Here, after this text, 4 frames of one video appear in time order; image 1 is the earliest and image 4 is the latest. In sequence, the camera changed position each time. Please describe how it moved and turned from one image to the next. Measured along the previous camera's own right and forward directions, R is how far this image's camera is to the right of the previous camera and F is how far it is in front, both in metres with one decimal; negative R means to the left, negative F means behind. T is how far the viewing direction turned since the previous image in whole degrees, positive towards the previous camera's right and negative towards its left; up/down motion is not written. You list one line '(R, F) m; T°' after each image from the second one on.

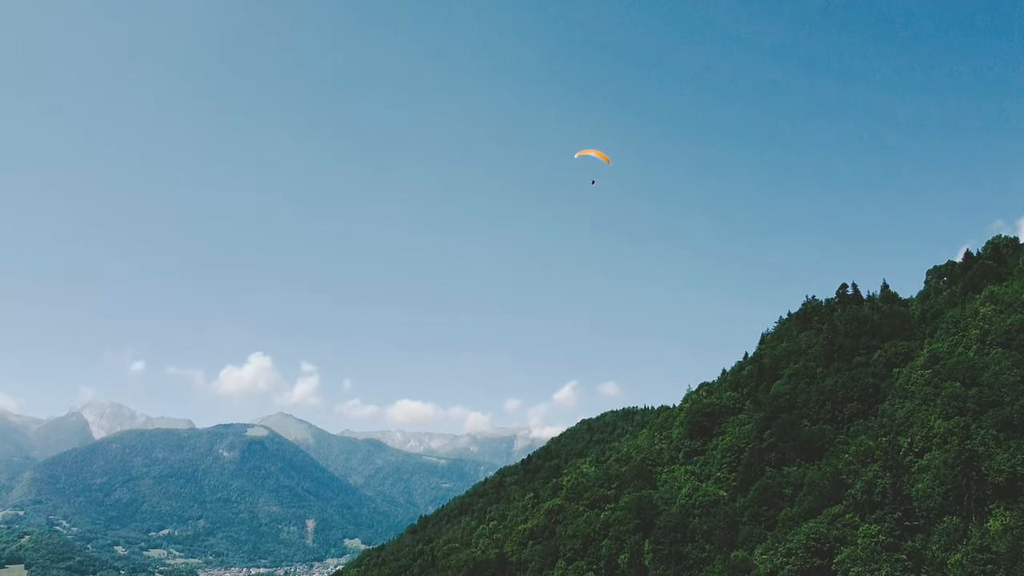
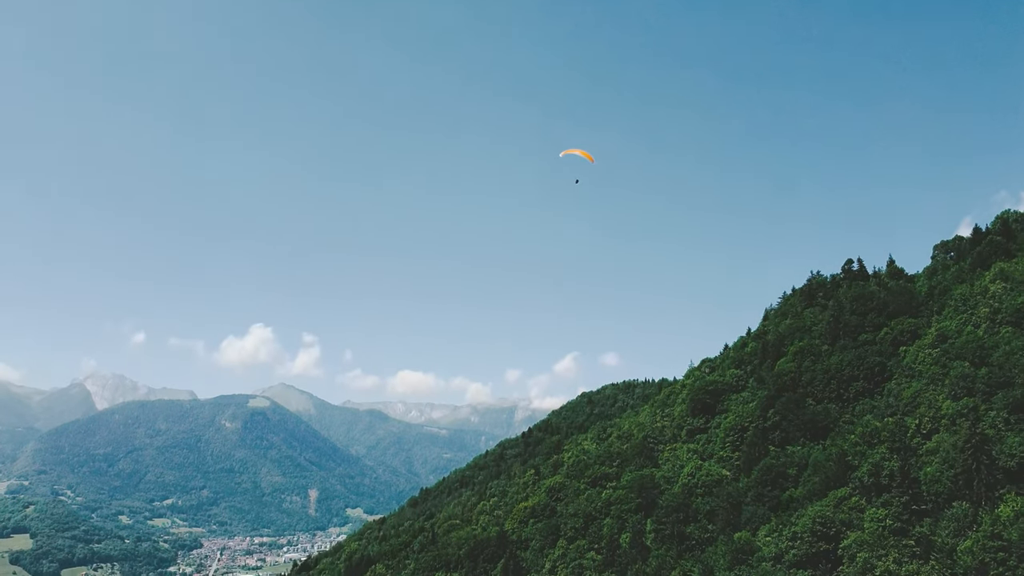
(-0.1, +1.6) m; 0°
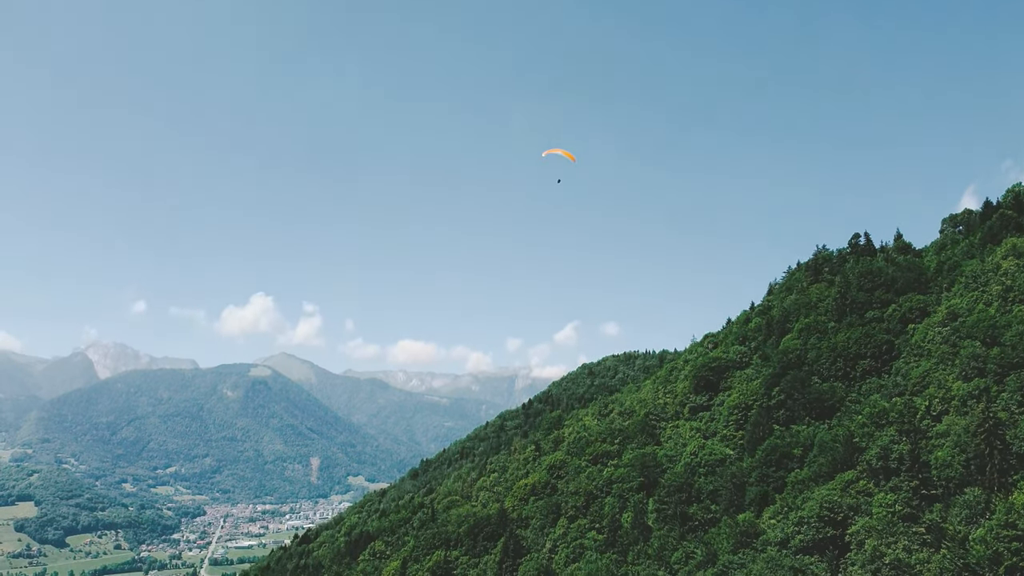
(-0.1, +1.8) m; 0°
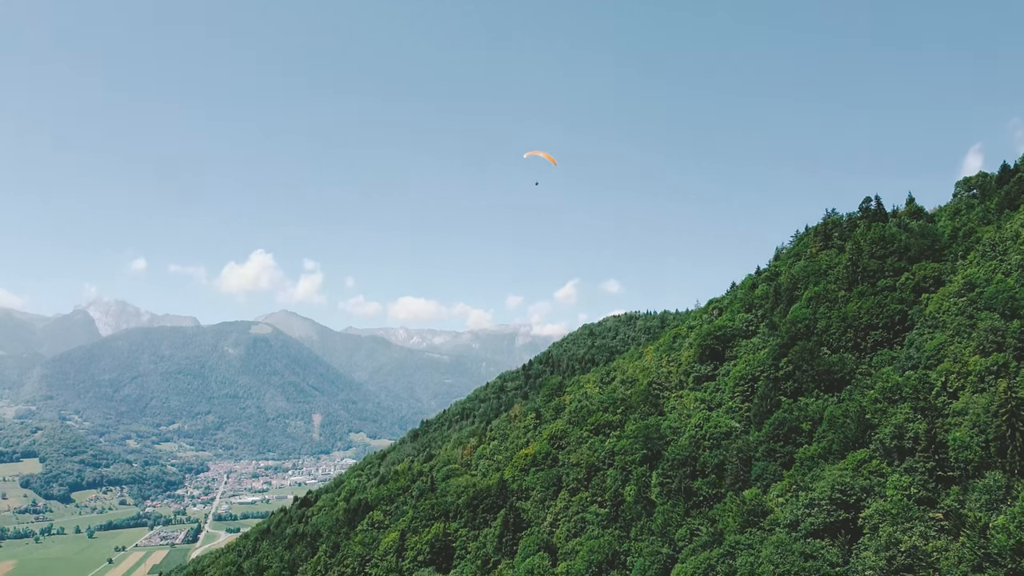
(-0.1, +2.7) m; 0°
